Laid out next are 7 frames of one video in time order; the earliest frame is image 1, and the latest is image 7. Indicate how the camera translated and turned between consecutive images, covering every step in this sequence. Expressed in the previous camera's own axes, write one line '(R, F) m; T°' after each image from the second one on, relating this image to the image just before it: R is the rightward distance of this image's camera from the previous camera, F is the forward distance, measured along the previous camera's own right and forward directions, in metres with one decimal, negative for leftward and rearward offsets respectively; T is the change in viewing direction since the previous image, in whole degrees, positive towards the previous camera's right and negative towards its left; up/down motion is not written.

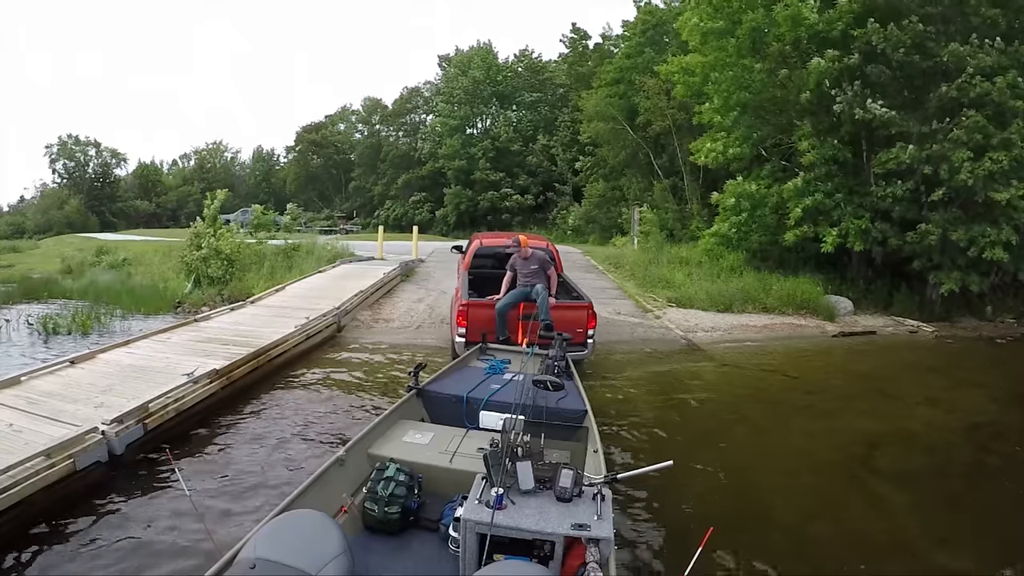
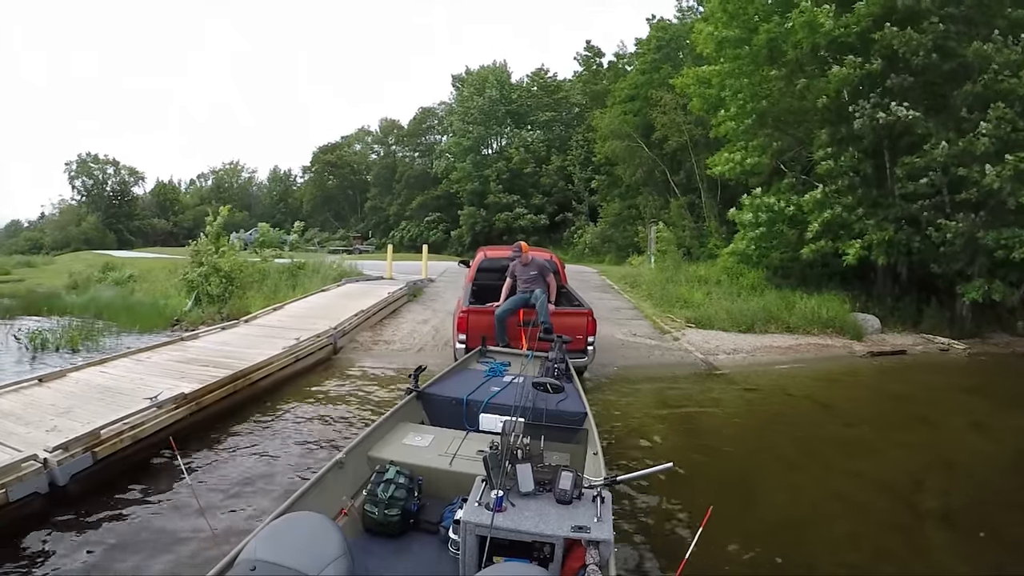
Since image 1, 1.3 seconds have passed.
(+0.1, +0.4) m; -1°
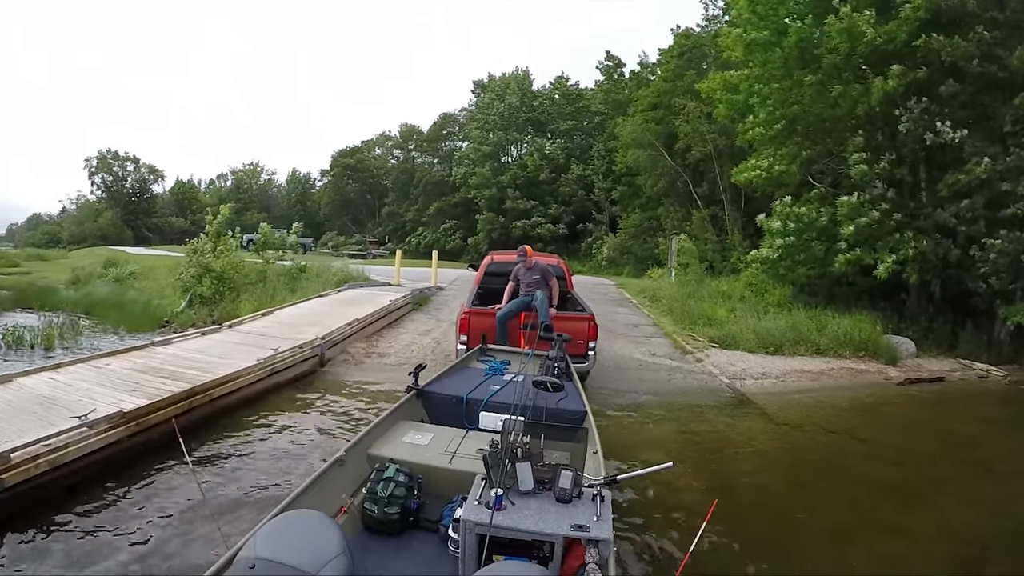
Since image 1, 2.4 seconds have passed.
(+0.1, +0.6) m; -1°
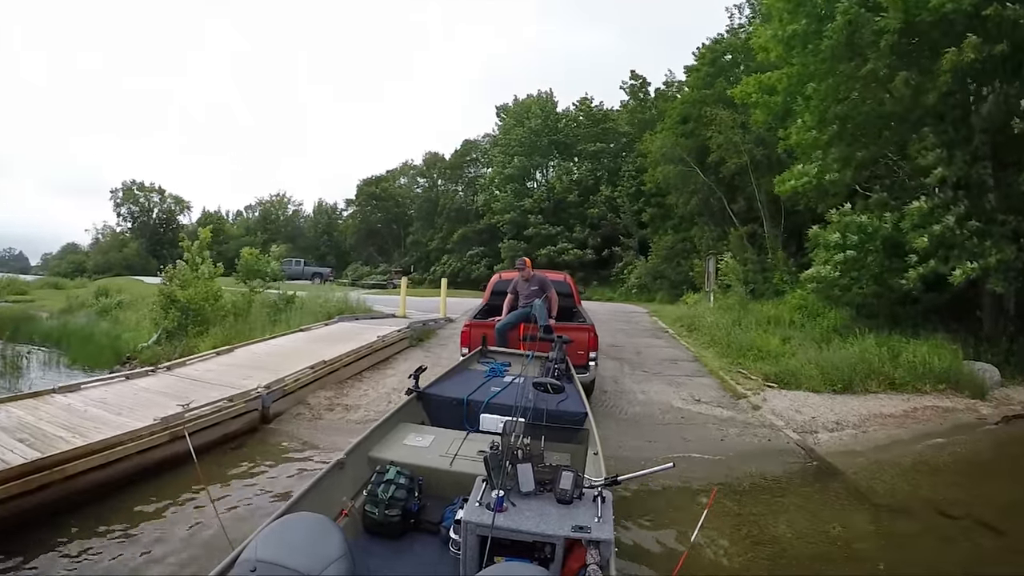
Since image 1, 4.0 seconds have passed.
(+0.2, +1.3) m; -3°
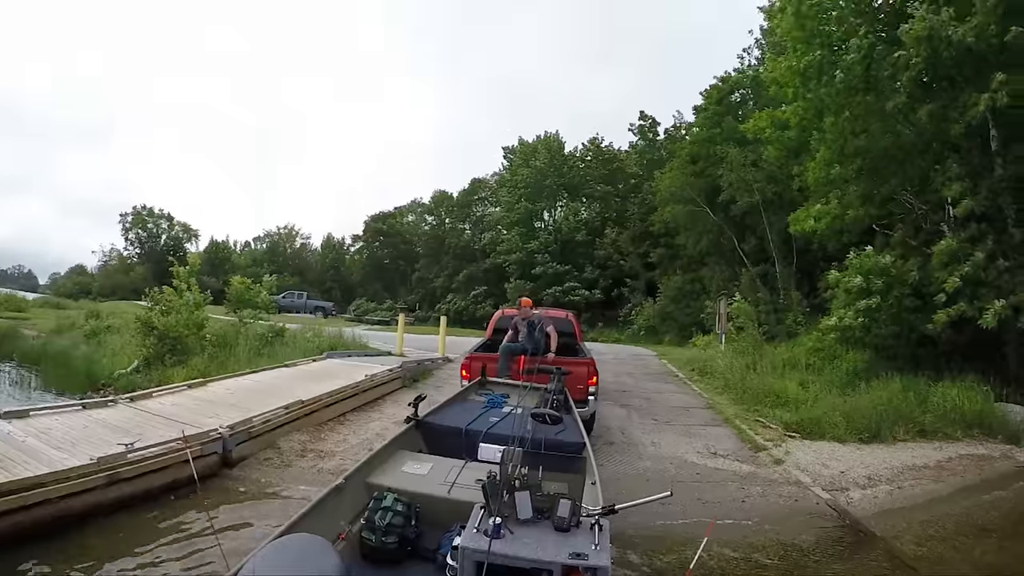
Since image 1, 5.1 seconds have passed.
(+0.1, +0.5) m; -1°
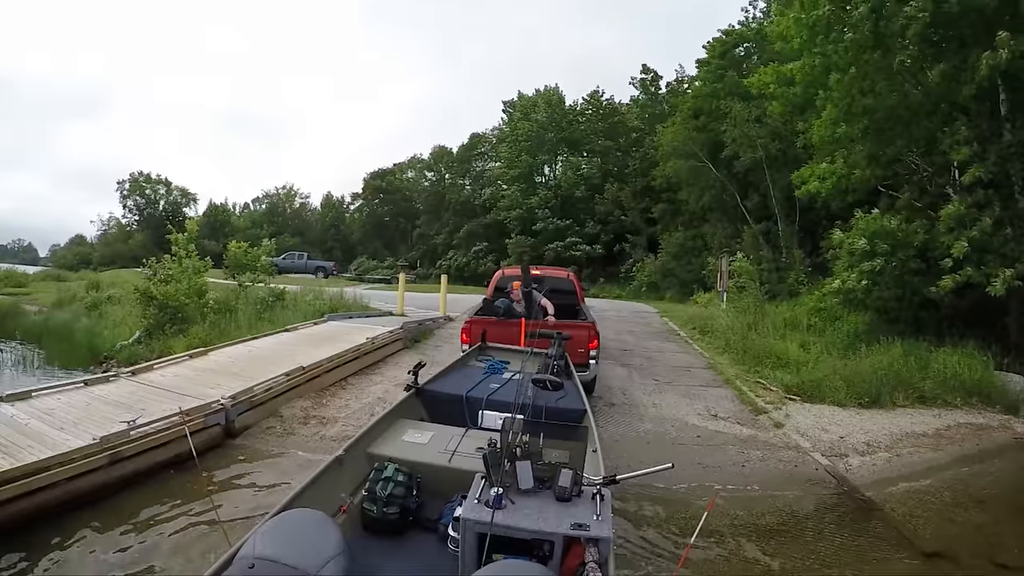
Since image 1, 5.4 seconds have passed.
(0.0, 0.0) m; 0°
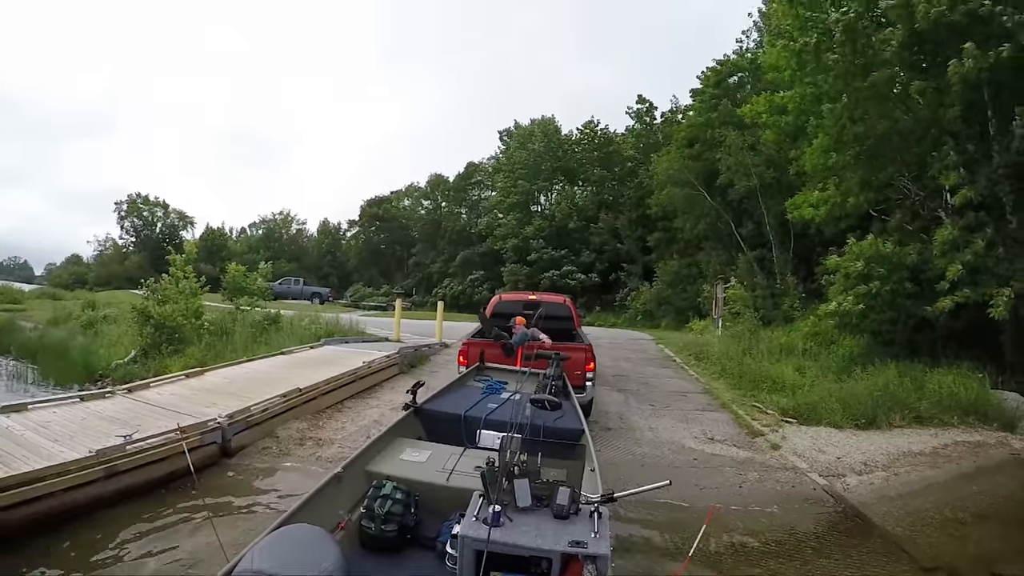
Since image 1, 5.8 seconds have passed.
(0.0, 0.0) m; 0°
